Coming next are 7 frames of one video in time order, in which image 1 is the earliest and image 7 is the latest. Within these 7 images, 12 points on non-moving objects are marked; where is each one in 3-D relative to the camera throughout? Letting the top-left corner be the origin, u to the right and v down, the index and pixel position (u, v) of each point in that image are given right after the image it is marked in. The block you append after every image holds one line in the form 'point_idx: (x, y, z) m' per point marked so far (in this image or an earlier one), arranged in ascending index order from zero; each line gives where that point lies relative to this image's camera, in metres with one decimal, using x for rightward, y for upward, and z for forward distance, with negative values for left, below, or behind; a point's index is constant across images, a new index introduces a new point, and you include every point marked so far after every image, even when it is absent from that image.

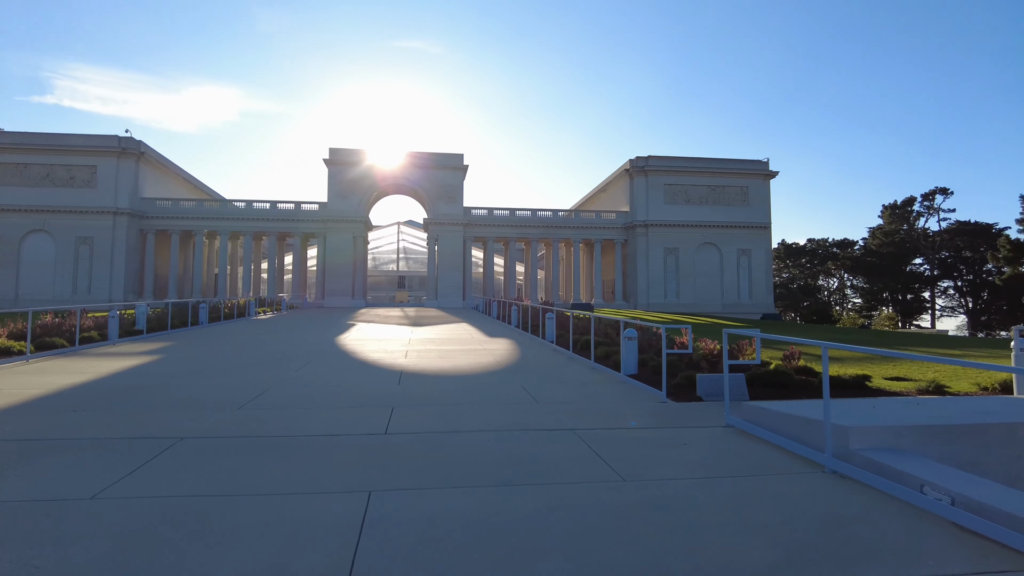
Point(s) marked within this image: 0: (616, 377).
0: (+2.0, -1.7, +11.1) m
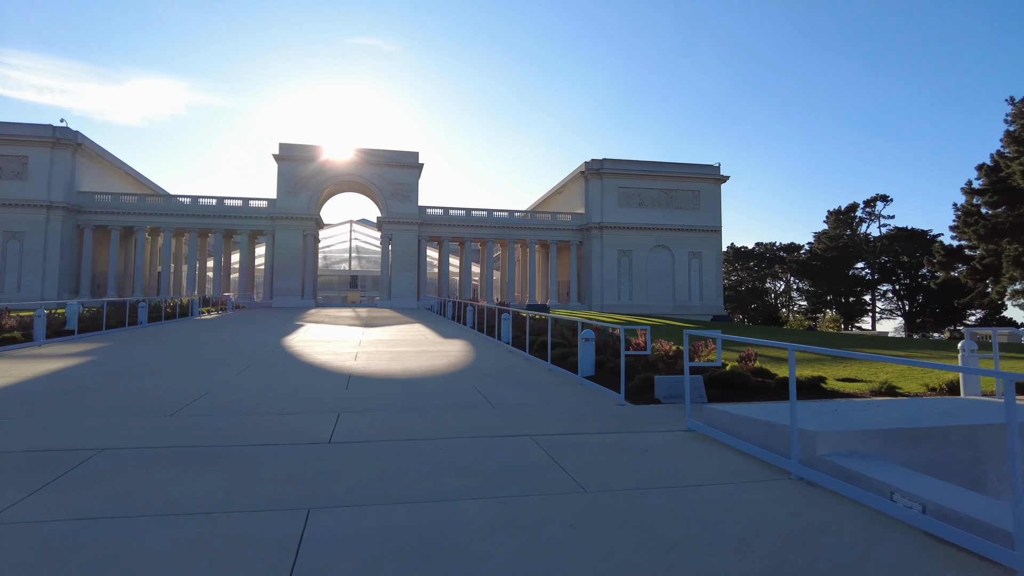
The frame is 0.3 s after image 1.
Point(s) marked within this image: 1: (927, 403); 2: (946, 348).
0: (+1.1, -1.7, +10.9) m
1: (+4.5, -1.3, +6.4) m
2: (+14.3, -2.0, +19.6) m
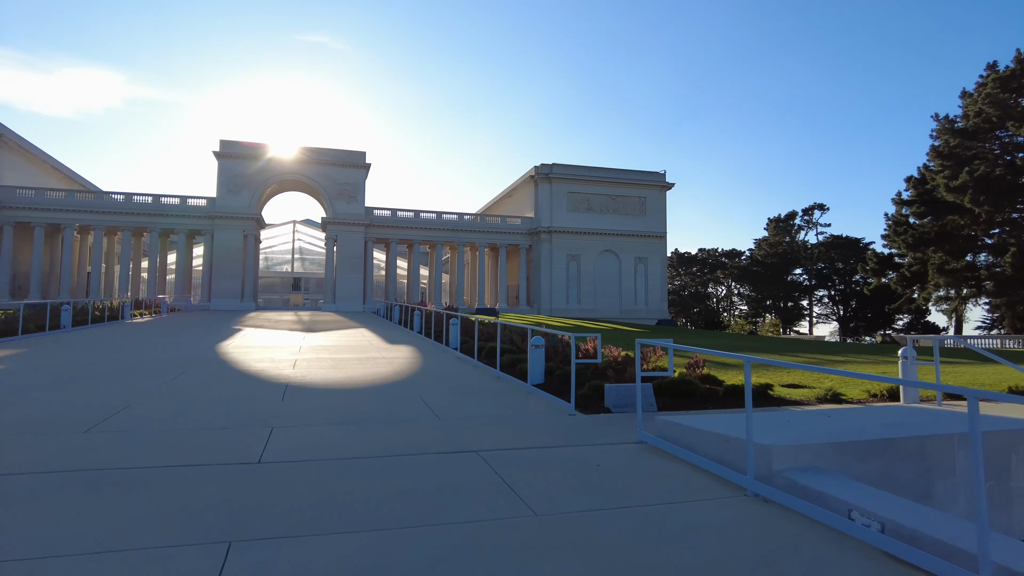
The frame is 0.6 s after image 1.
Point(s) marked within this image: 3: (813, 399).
0: (+0.2, -1.8, +10.6) m
1: (+3.9, -1.4, +6.4) m
2: (+12.6, -2.2, +20.4) m
3: (+4.7, -1.7, +9.2) m
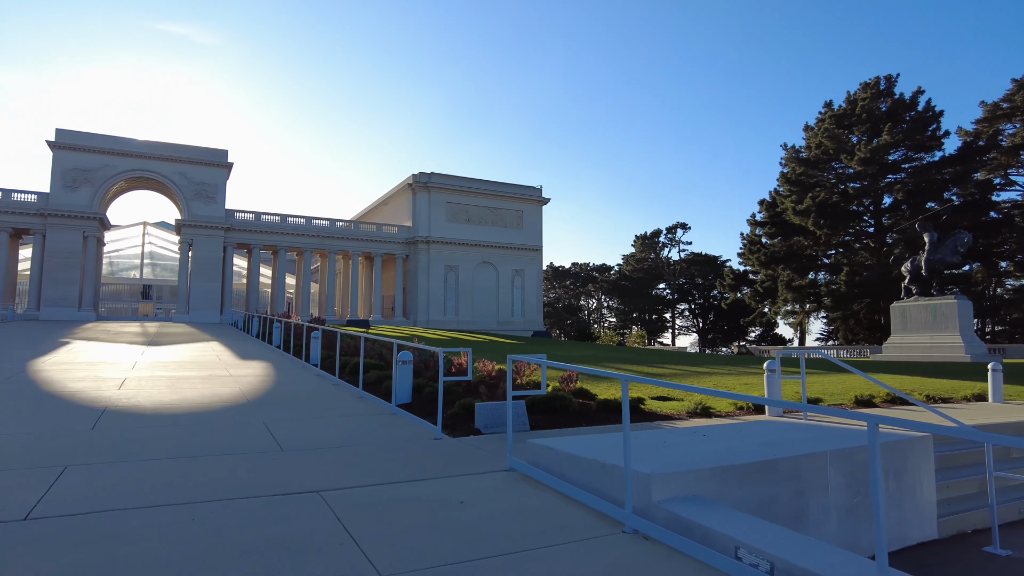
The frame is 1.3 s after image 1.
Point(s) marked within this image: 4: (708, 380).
0: (-2.1, -1.9, +9.6) m
1: (+2.5, -1.5, +6.3) m
2: (+8.1, -2.8, +21.7) m
3: (+2.7, -1.9, +9.2) m
4: (+5.1, -2.4, +15.4) m
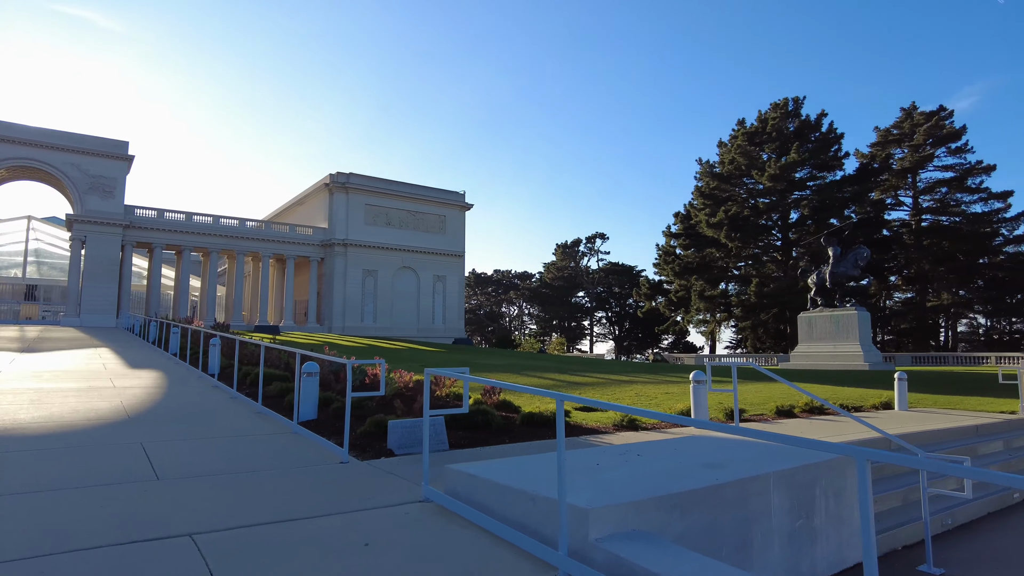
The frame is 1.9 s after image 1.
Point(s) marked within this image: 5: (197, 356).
0: (-3.3, -2.0, +8.6) m
1: (+1.7, -1.6, +5.9) m
2: (+5.2, -3.1, +21.9) m
3: (+1.5, -2.1, +8.7) m
4: (+3.1, -2.6, +15.3) m
5: (-10.2, -2.2, +19.1) m
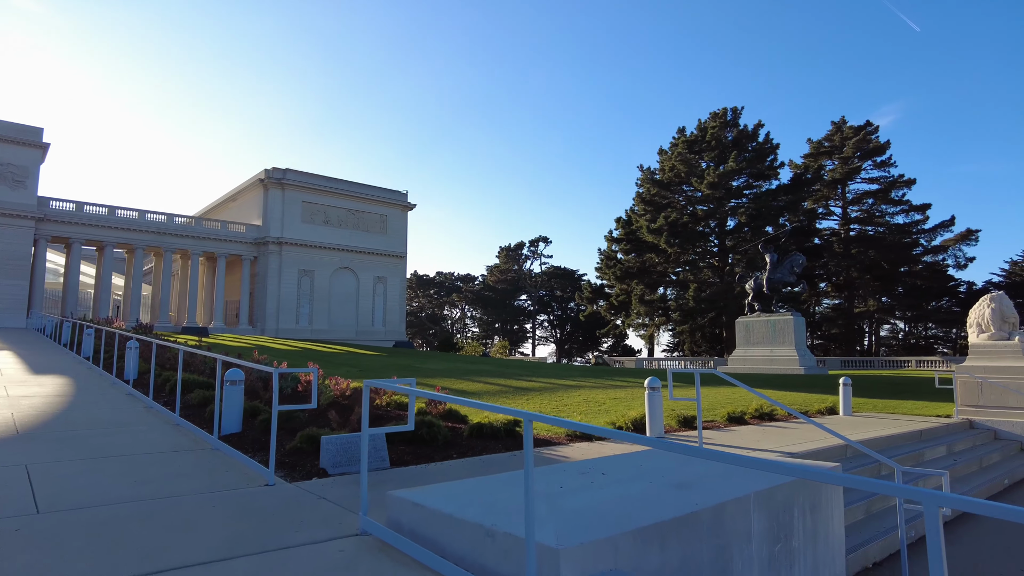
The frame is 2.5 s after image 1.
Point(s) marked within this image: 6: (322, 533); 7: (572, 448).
0: (-4.0, -1.9, +7.6) m
1: (+1.2, -1.6, +5.4) m
2: (+3.2, -3.2, +21.7) m
3: (+0.7, -2.1, +8.2) m
4: (+1.7, -2.7, +14.9) m
5: (-11.9, -2.1, +17.4) m
6: (-1.4, -1.8, +4.3) m
7: (+0.7, -2.1, +7.8) m
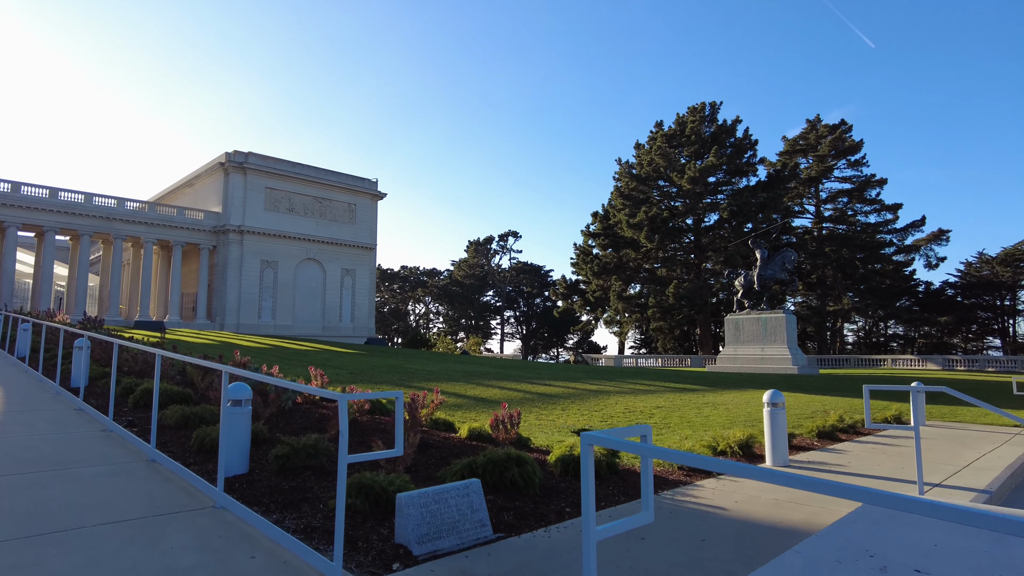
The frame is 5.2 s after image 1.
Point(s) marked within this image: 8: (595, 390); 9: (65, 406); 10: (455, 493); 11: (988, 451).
0: (-2.9, -1.8, +5.3) m
1: (+2.5, -1.5, +3.5) m
2: (+3.3, -3.0, +19.9) m
3: (+1.8, -1.9, +6.3) m
4: (+2.3, -2.5, +13.0) m
5: (-11.4, -1.8, +14.6) m
6: (-0.1, -1.7, +2.2) m
7: (+1.8, -2.0, +5.8) m
8: (+2.2, -2.6, +15.3) m
9: (-6.9, -1.9, +9.0) m
10: (-0.2, -1.5, +4.0) m
11: (+6.7, -2.3, +8.3) m
